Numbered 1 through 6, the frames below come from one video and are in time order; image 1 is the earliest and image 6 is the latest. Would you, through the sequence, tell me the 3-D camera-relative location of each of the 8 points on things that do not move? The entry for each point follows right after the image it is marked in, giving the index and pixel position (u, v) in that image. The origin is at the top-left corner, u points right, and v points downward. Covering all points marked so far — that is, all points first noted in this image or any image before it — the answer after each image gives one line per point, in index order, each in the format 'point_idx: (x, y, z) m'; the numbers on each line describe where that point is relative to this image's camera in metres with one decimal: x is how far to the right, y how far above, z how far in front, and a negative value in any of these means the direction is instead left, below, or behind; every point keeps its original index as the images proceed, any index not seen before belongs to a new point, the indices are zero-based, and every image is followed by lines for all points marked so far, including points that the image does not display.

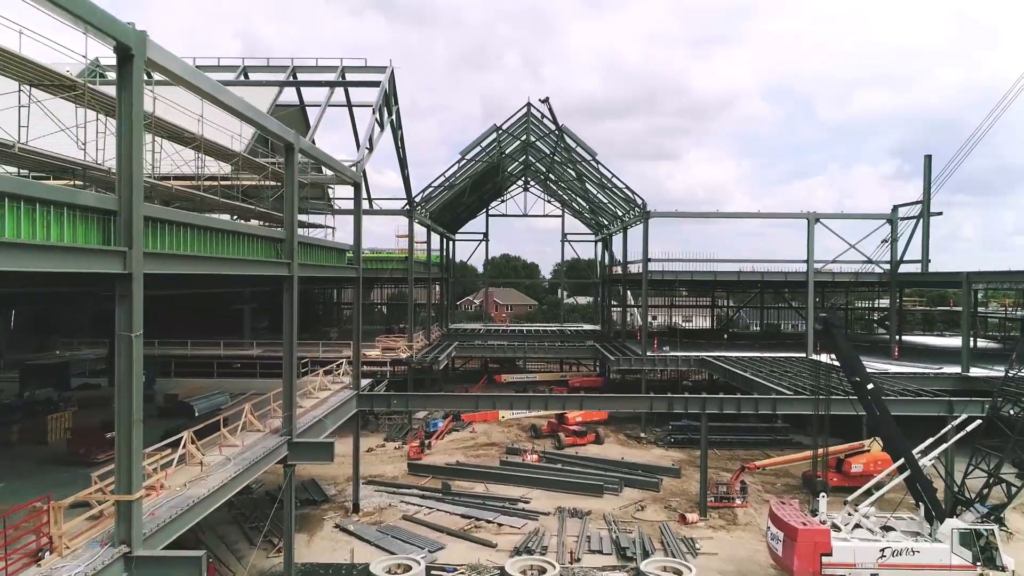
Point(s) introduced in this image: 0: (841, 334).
0: (+5.6, -0.8, +12.0) m
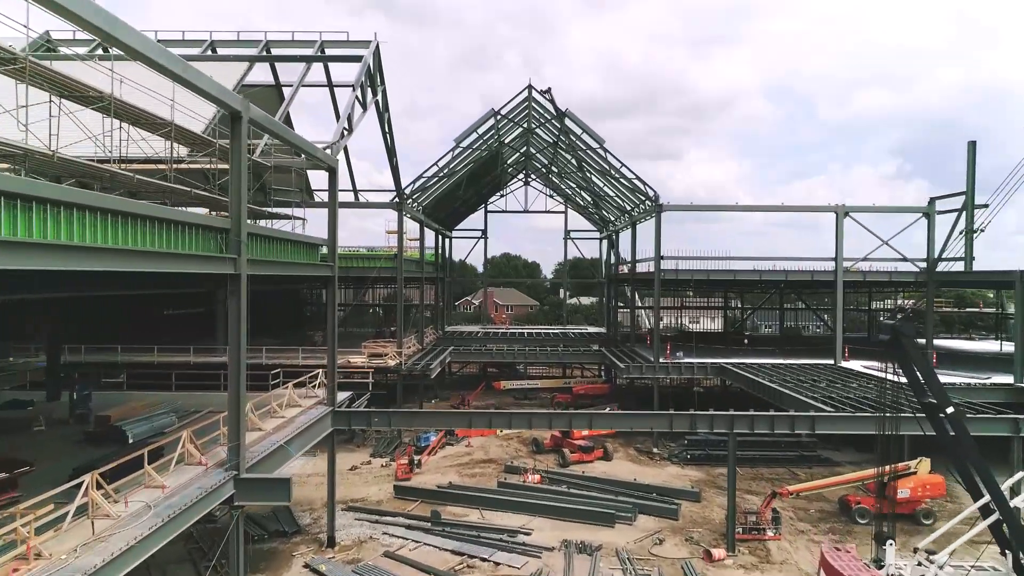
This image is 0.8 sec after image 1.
0: (+5.6, -0.8, +9.9) m
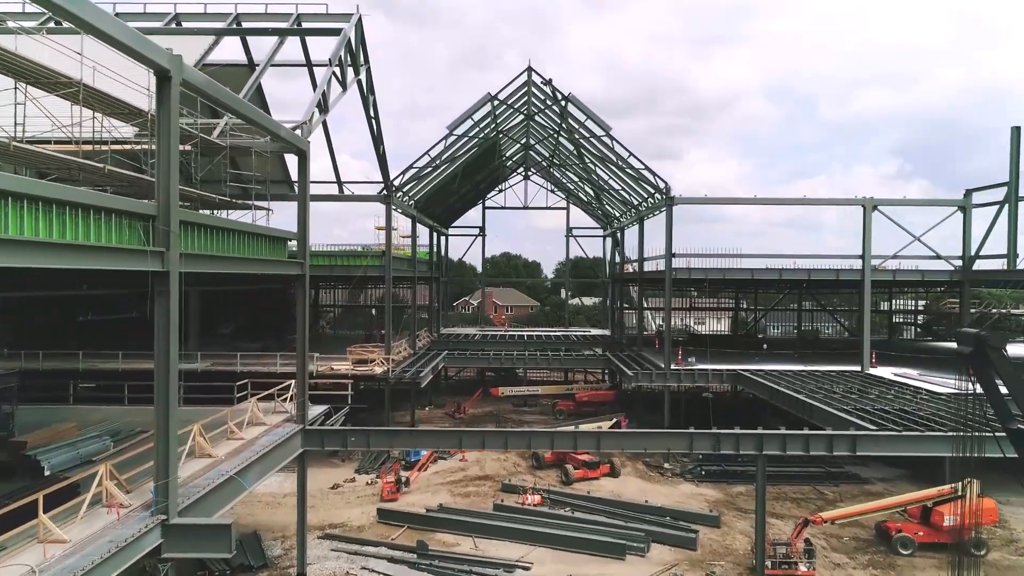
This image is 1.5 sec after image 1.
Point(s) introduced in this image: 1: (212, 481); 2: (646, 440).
0: (+5.5, -0.8, +8.1) m
1: (-3.7, -2.3, +8.8) m
2: (+2.3, -2.6, +12.4) m
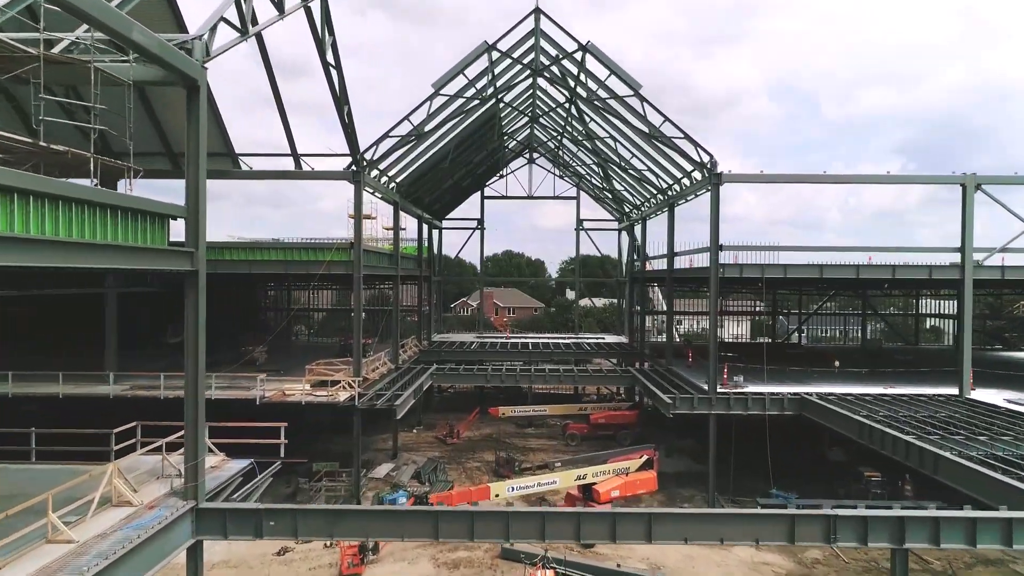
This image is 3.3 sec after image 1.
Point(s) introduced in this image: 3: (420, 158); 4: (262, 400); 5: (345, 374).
0: (+5.5, -0.8, +3.7) m
1: (-3.6, -2.4, +4.5) m
2: (+2.4, -2.7, +8.0) m
3: (-2.6, +3.7, +20.0) m
4: (-5.1, -2.3, +14.7) m
5: (-3.8, -2.0, +16.4) m
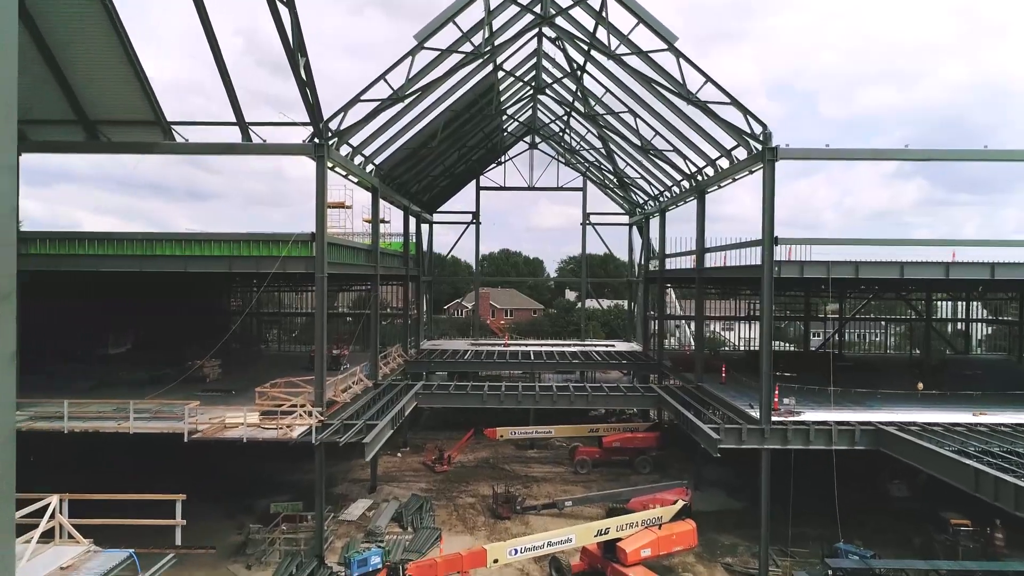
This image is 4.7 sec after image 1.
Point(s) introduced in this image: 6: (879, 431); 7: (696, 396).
0: (+5.6, -0.9, +0.5) m
1: (-3.5, -2.4, +1.2) m
2: (+2.5, -2.7, +4.8) m
3: (-2.6, +3.6, +16.8) m
4: (-5.1, -2.3, +11.5) m
5: (-3.8, -2.0, +13.2) m
6: (+6.6, -2.5, +12.9) m
7: (+4.3, -2.5, +16.9) m
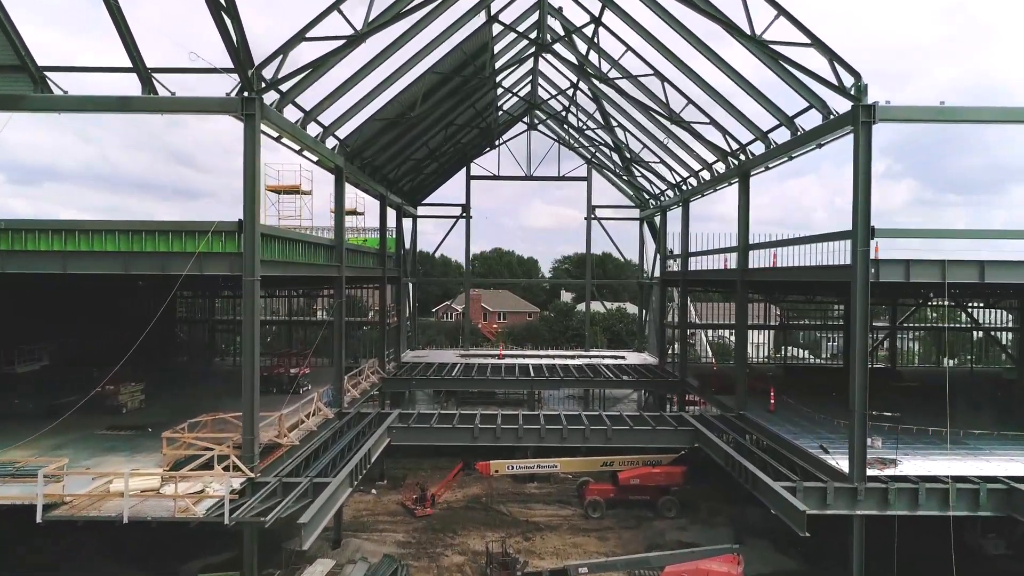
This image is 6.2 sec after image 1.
0: (+5.8, -1.0, -2.9) m
1: (-3.4, -2.5, -2.3) m
2: (+2.6, -2.8, +1.4) m
3: (-2.6, +3.5, +13.3) m
4: (-5.1, -2.5, +7.9) m
5: (-3.8, -2.1, +9.7) m
6: (+6.6, -2.6, +9.6) m
7: (+4.3, -2.6, +13.5) m
